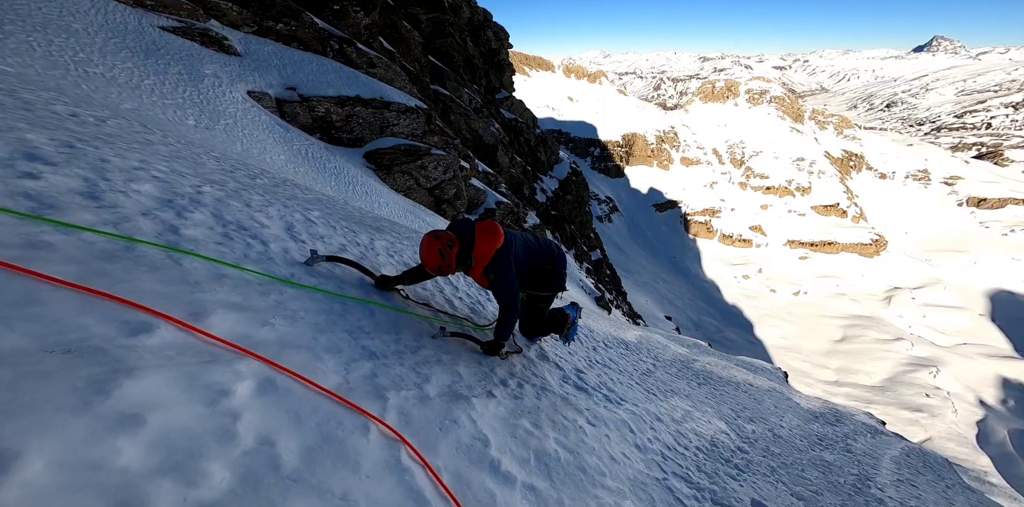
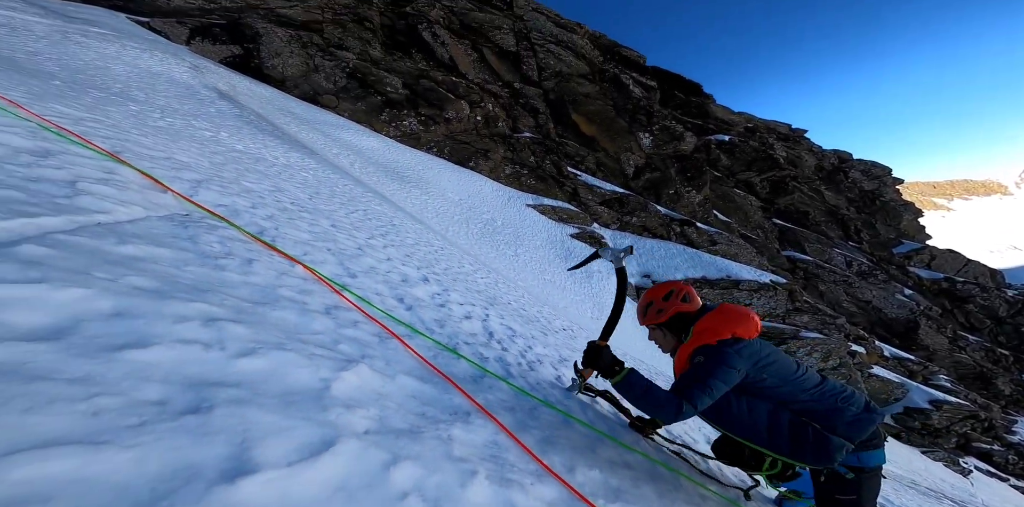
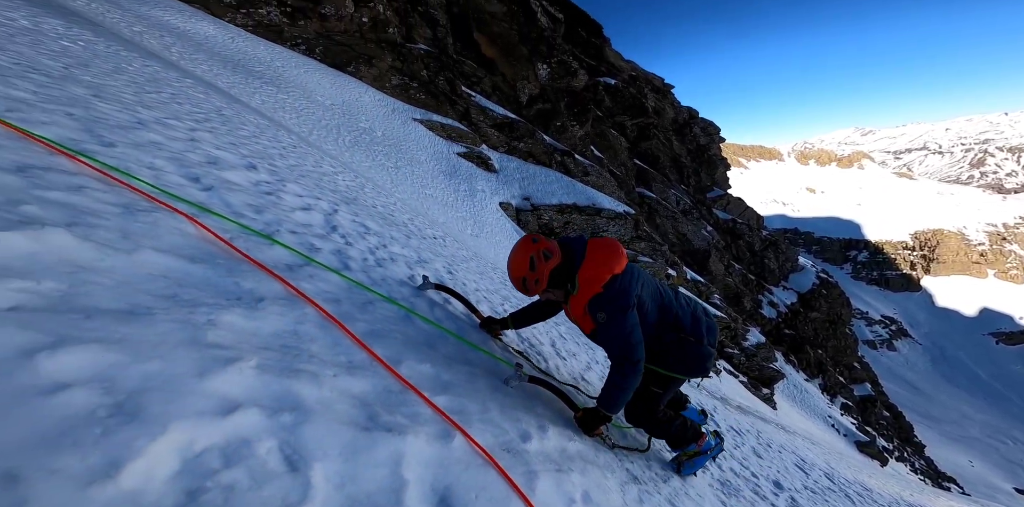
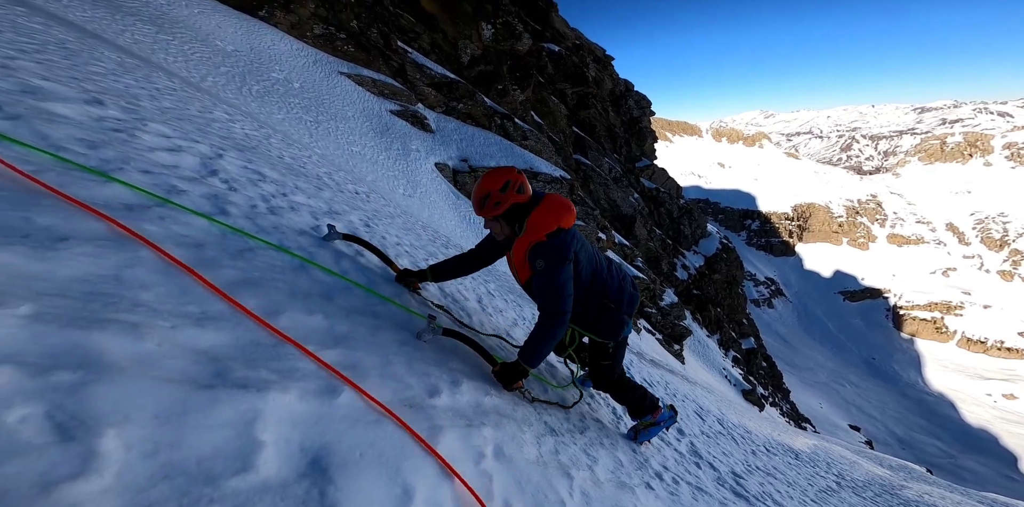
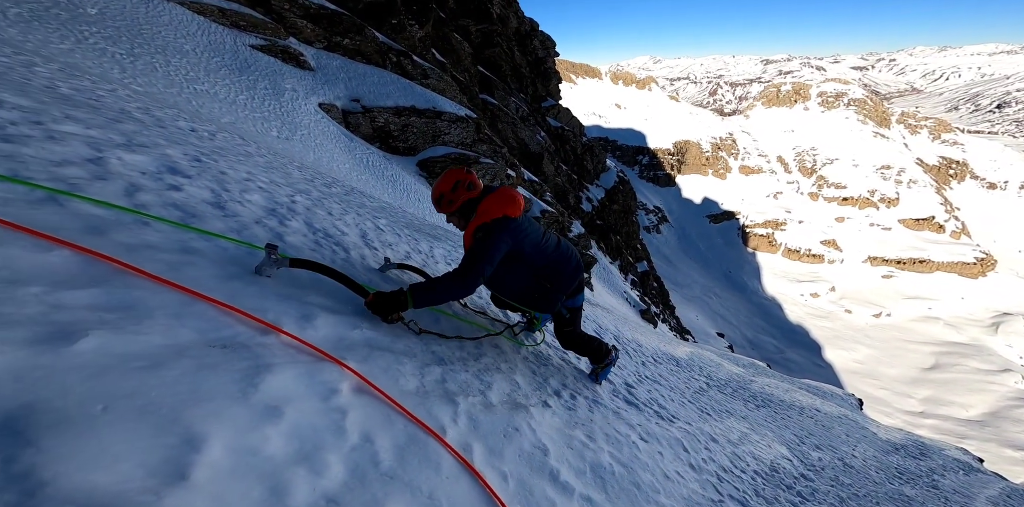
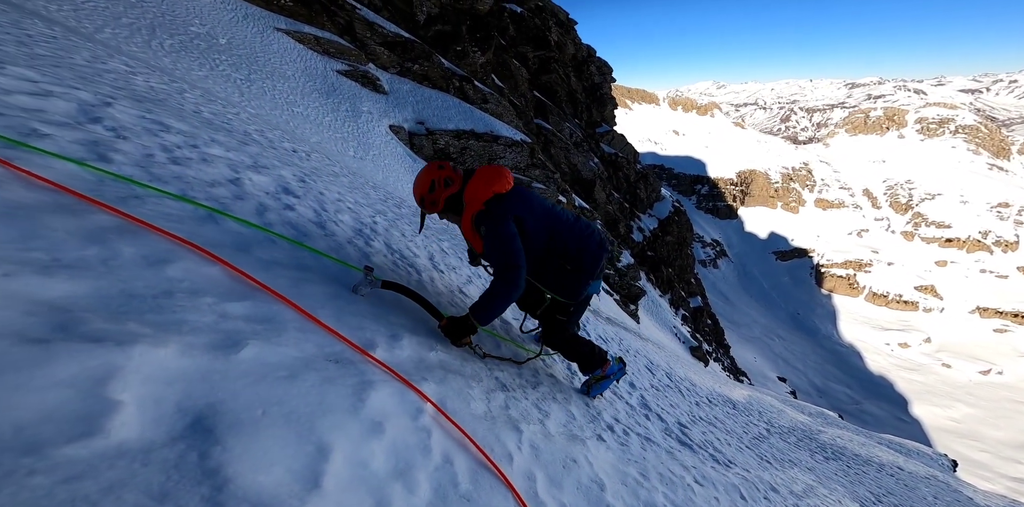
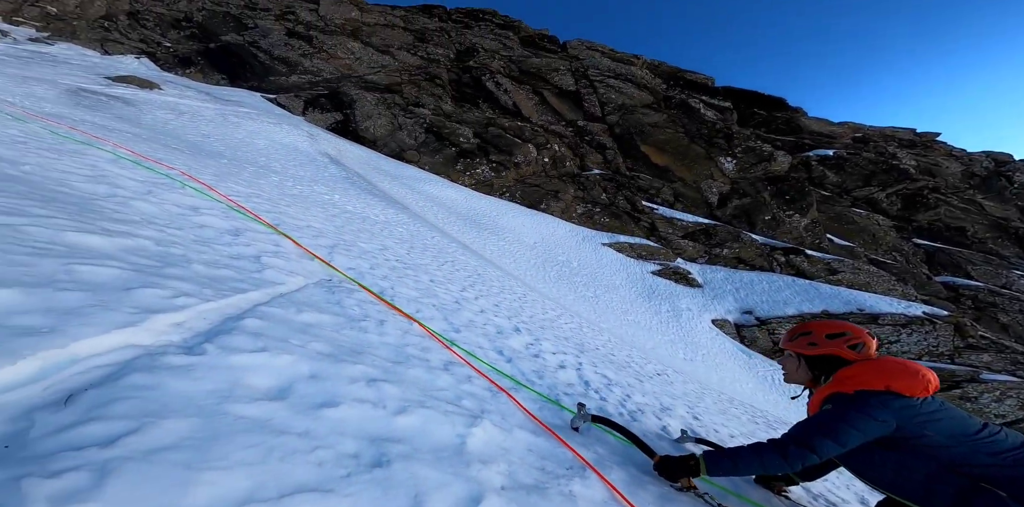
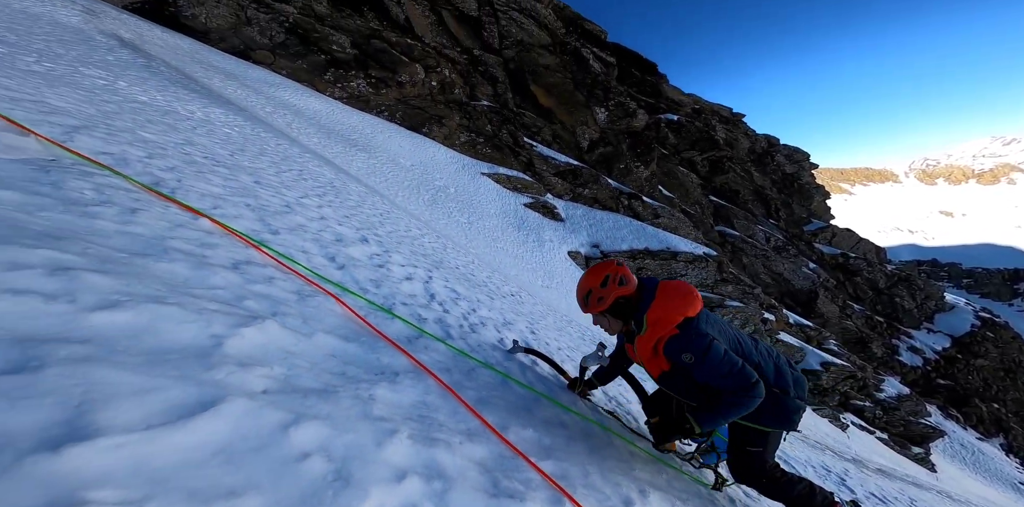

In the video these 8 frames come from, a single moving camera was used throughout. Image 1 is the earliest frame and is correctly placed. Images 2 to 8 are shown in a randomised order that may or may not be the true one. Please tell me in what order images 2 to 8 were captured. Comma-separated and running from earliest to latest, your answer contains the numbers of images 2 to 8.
5, 6, 4, 3, 8, 2, 7
